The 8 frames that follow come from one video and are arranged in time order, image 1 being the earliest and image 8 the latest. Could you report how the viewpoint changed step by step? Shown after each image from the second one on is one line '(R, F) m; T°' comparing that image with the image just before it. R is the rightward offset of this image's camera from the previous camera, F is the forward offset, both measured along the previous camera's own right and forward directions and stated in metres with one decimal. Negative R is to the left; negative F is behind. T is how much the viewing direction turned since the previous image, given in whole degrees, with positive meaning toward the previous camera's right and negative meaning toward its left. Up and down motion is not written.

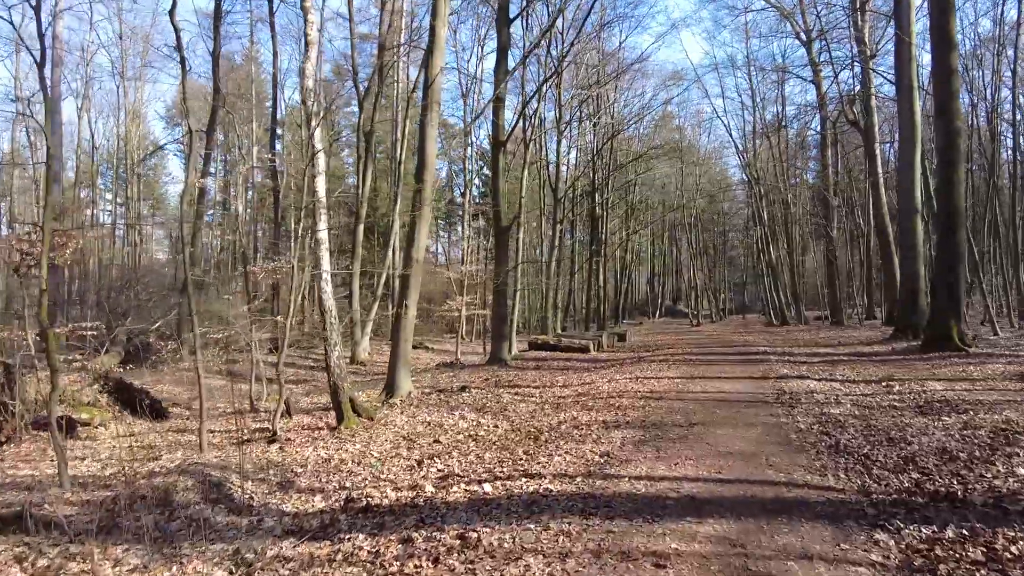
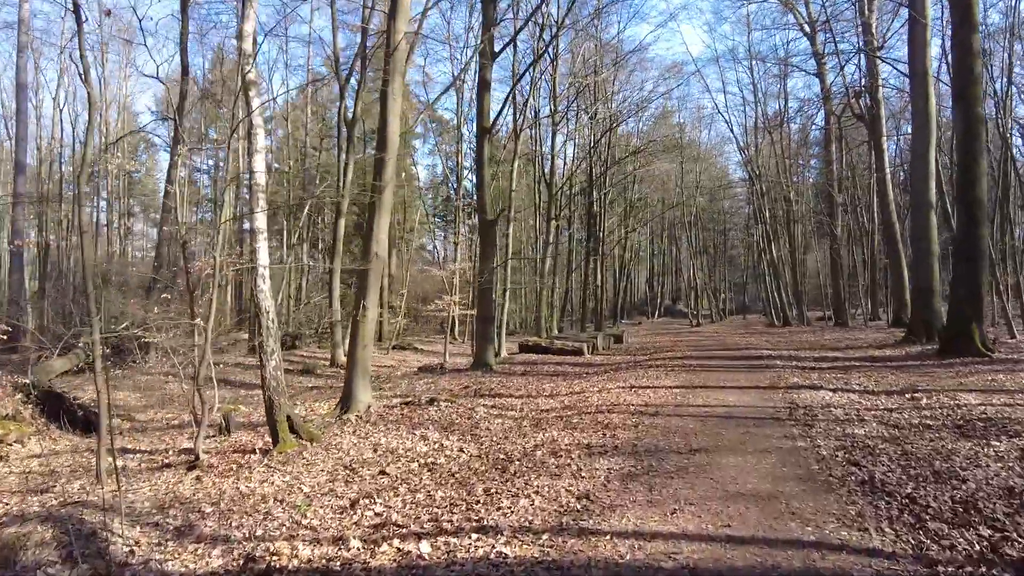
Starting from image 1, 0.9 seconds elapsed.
(+0.3, +1.0) m; 0°
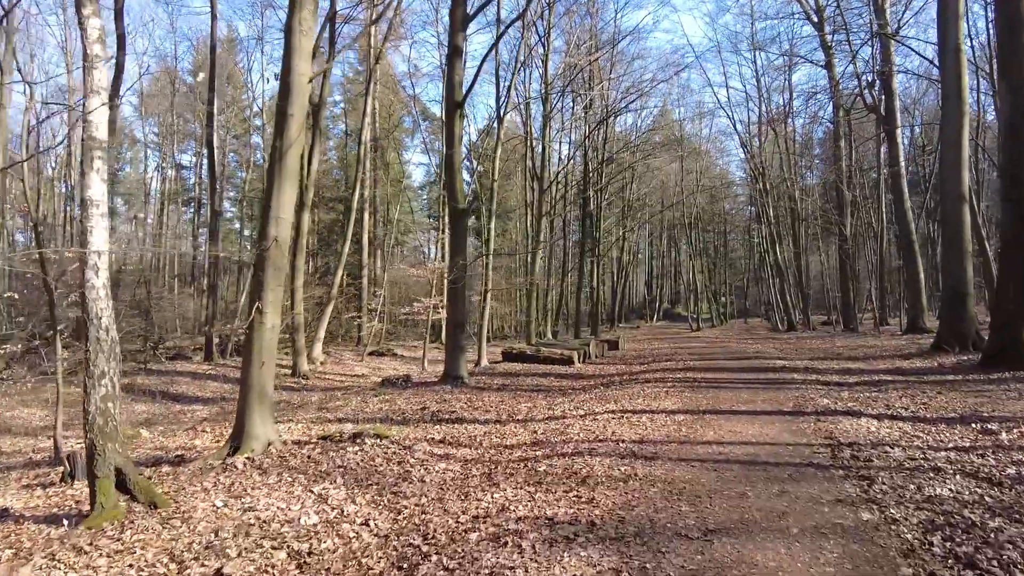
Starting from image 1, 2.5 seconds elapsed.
(+0.4, +1.7) m; 0°
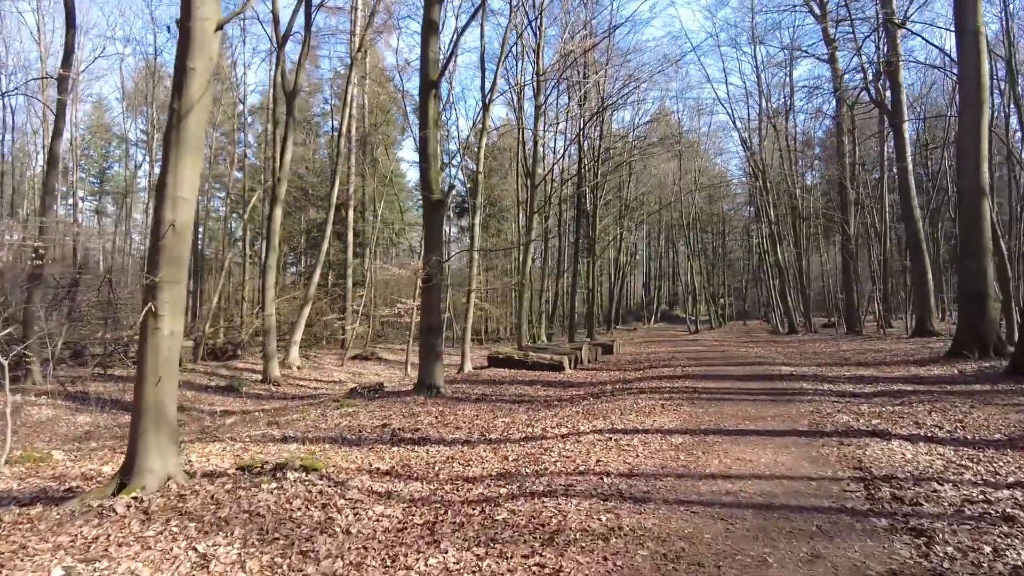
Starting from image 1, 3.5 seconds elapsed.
(+0.2, +1.0) m; 0°
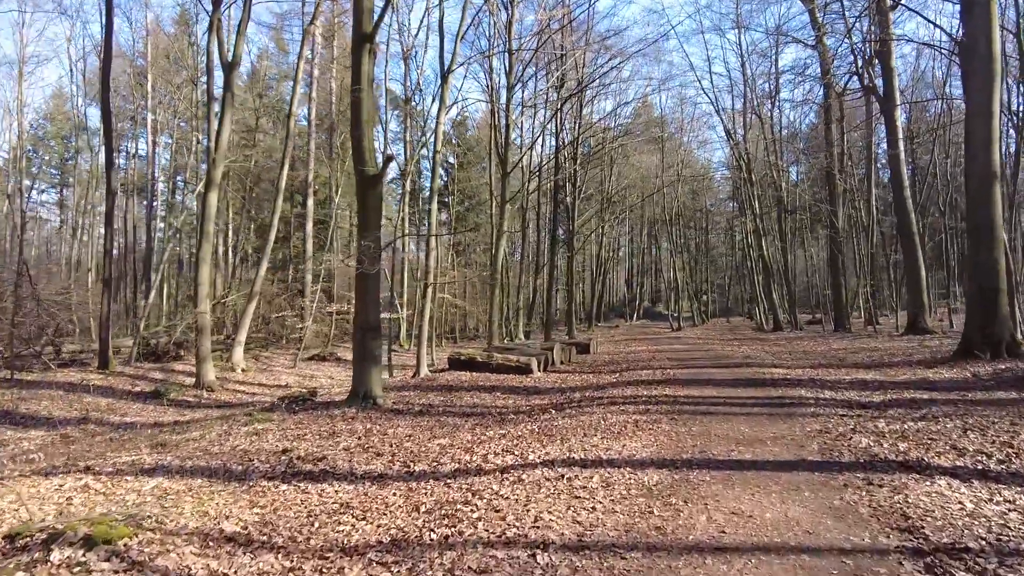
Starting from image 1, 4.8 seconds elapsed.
(+0.4, +1.4) m; +1°
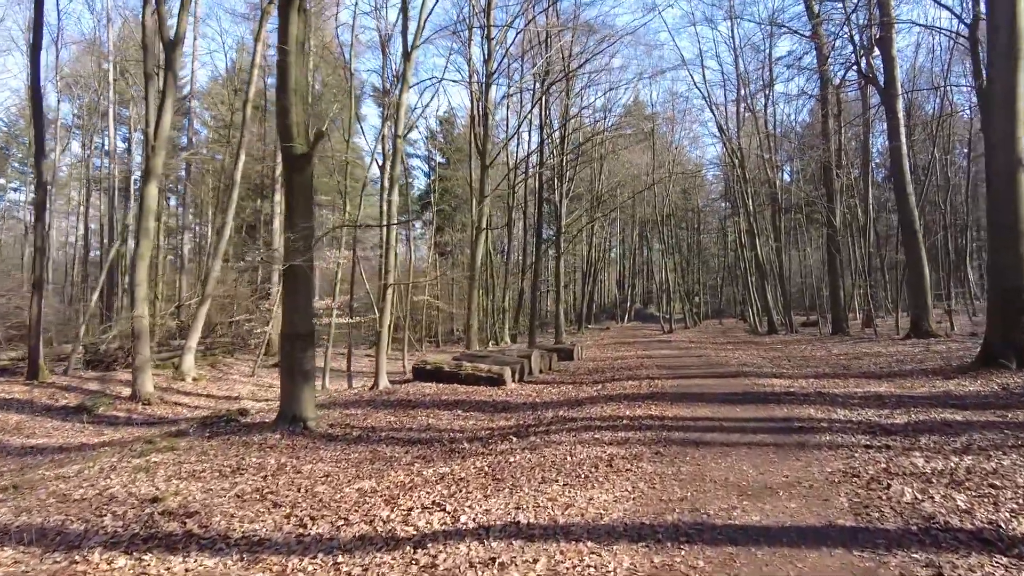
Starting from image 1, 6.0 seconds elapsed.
(+0.4, +1.2) m; +1°
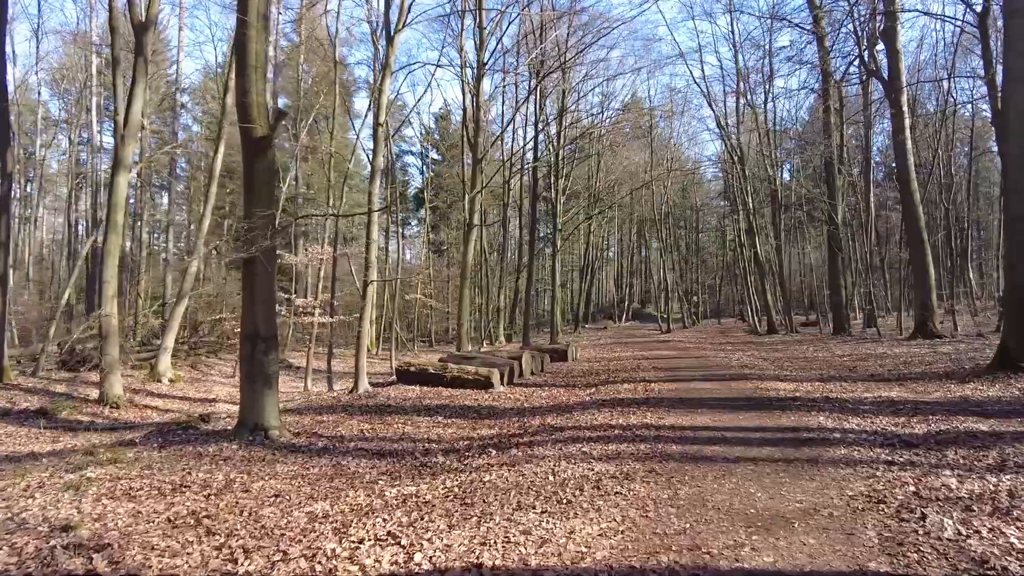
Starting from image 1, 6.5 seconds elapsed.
(+0.2, +0.6) m; 0°
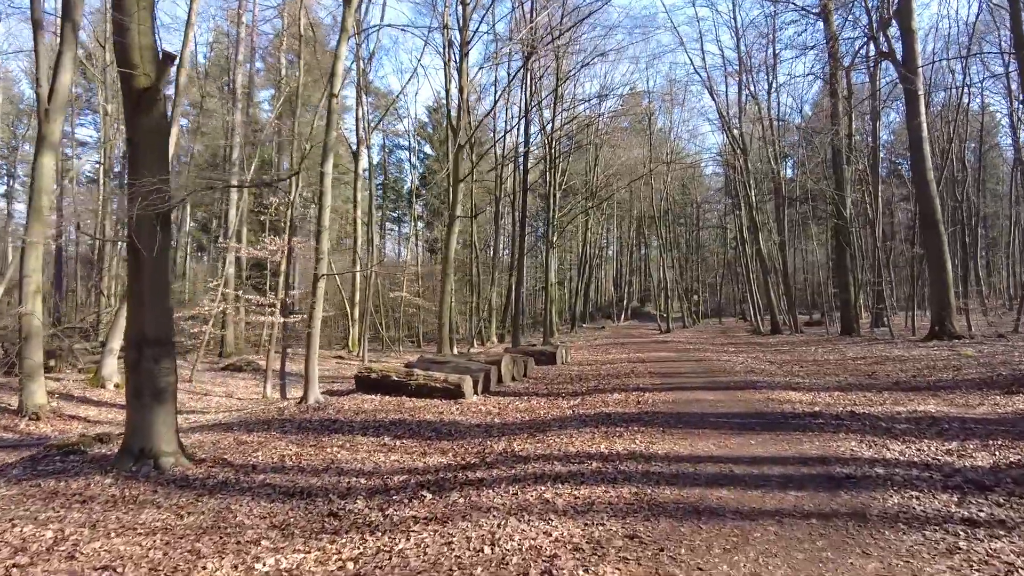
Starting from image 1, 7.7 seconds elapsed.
(+0.3, +1.3) m; 0°
